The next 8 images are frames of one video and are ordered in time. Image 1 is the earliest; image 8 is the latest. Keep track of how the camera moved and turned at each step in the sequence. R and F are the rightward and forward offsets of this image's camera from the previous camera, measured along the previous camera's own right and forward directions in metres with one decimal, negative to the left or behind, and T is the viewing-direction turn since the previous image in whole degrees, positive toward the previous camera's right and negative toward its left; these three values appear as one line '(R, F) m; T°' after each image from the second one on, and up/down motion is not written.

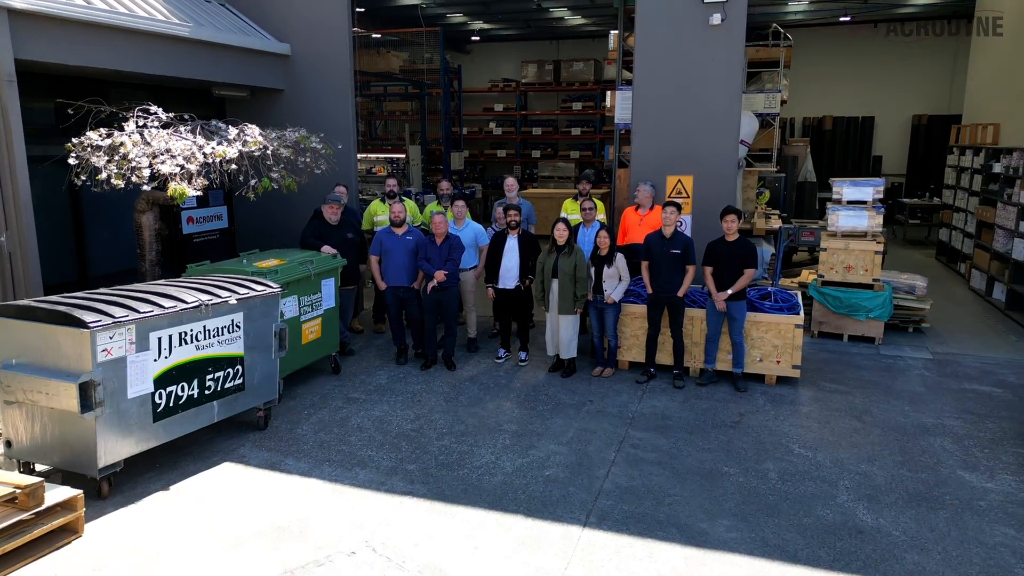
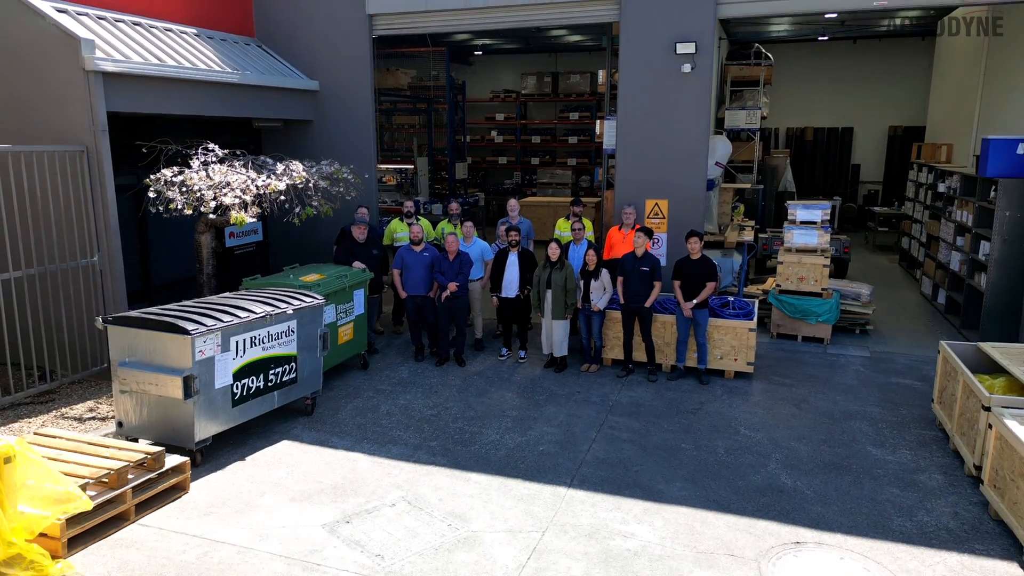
(0.0, -1.3) m; 0°
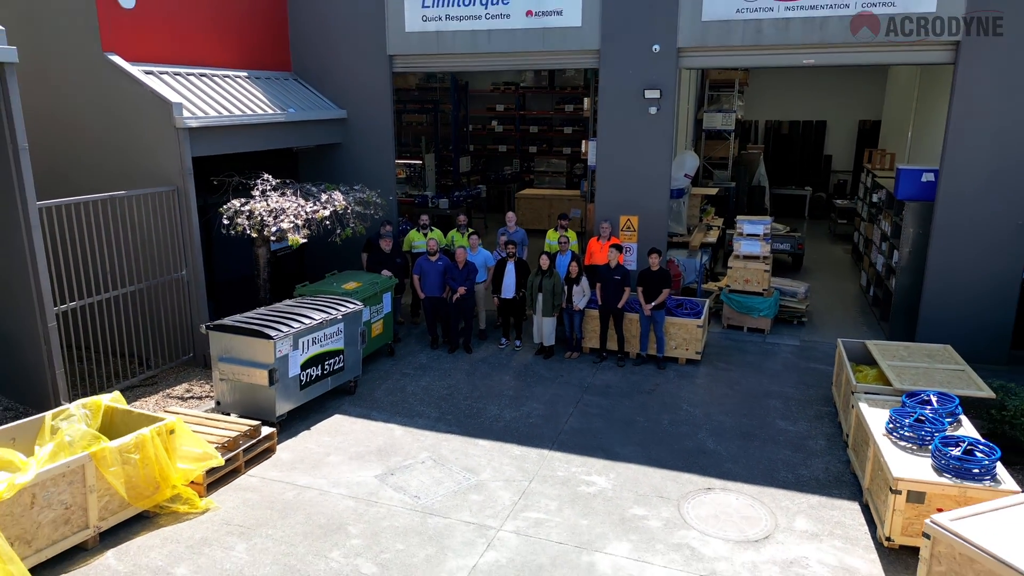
(0.0, -2.0) m; 0°
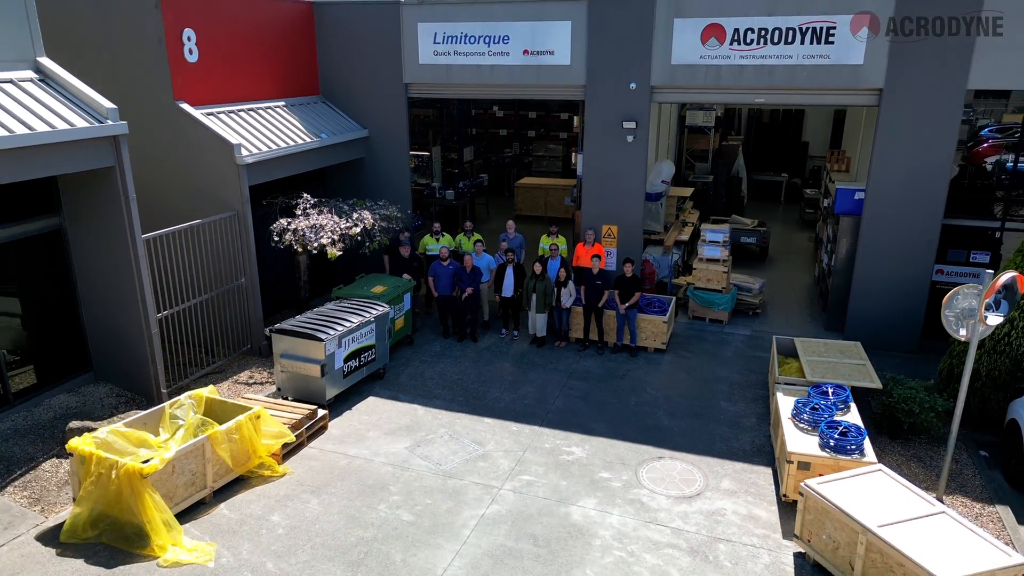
(0.0, -2.0) m; 0°
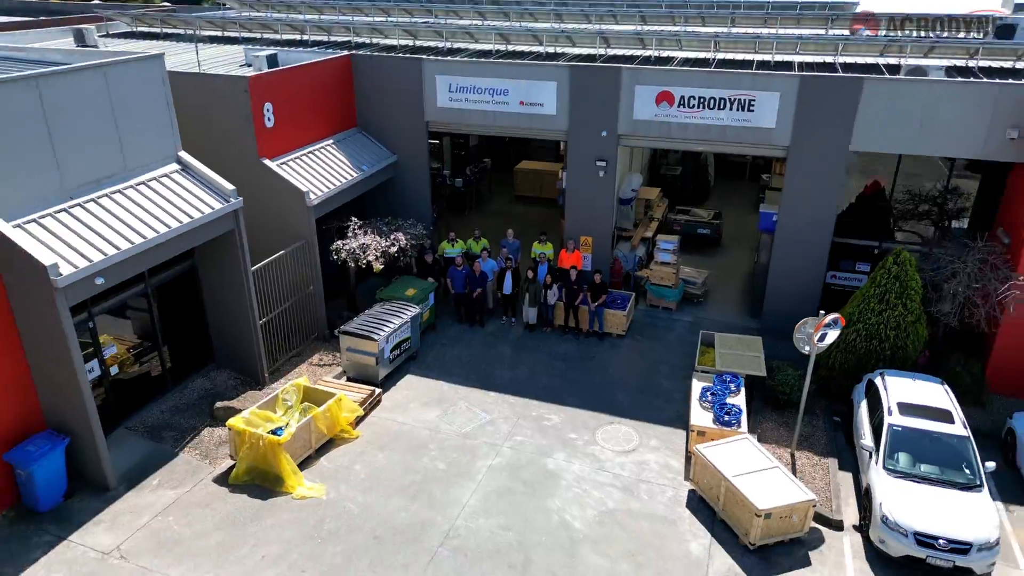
(+0.1, -3.8) m; 0°
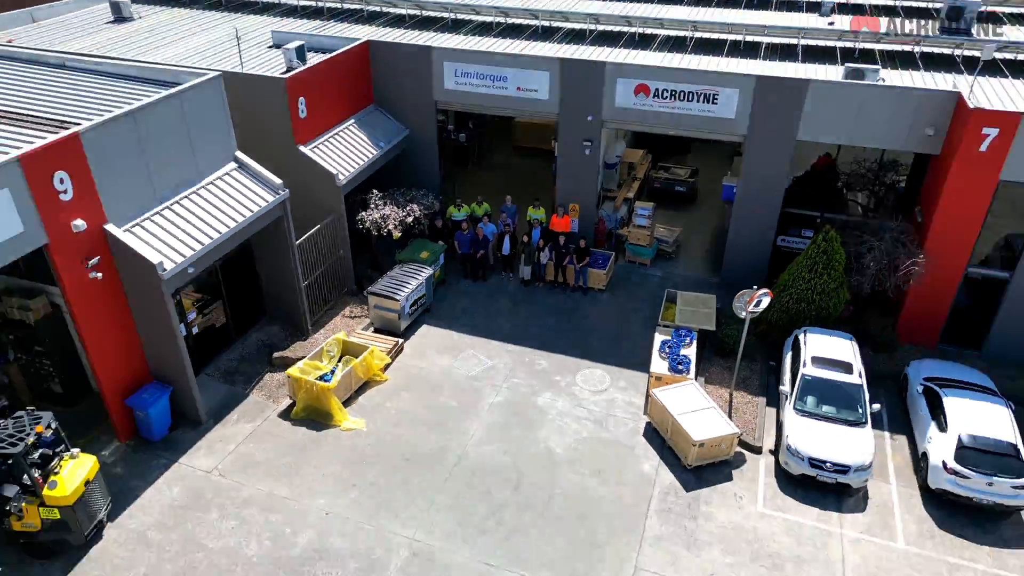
(+0.1, -2.9) m; 0°
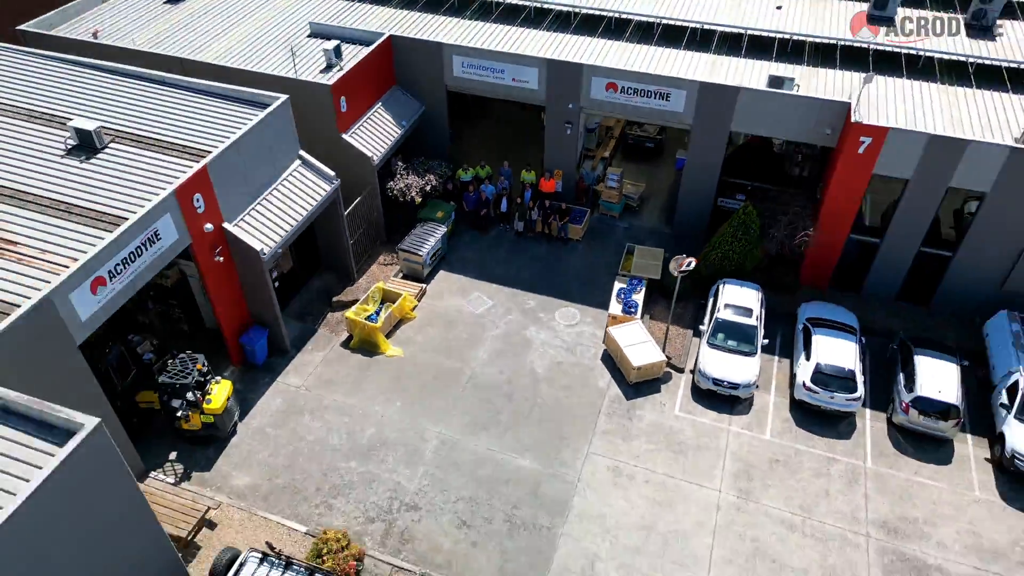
(+0.1, -5.2) m; 0°
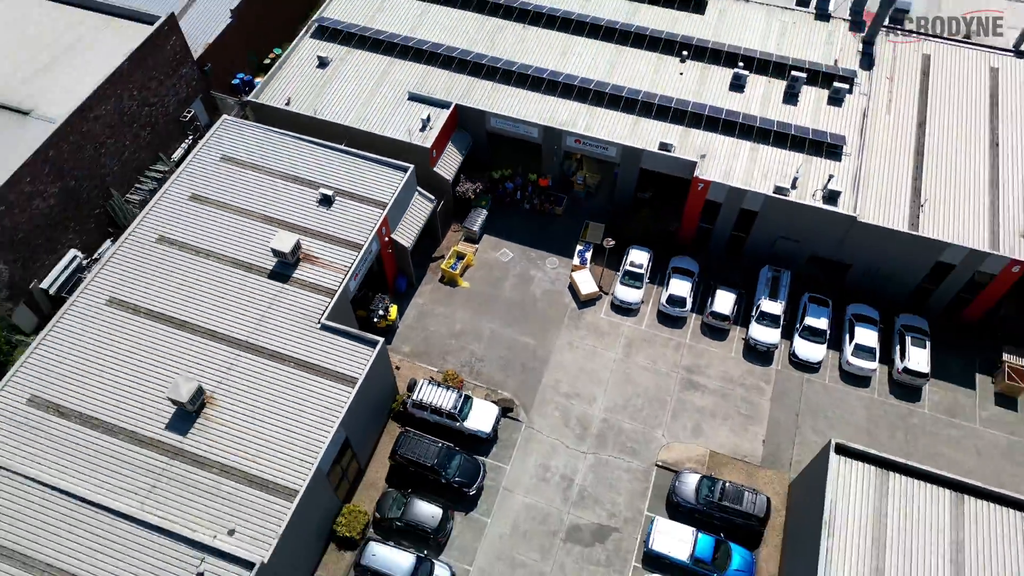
(-0.5, -19.6) m; 0°
